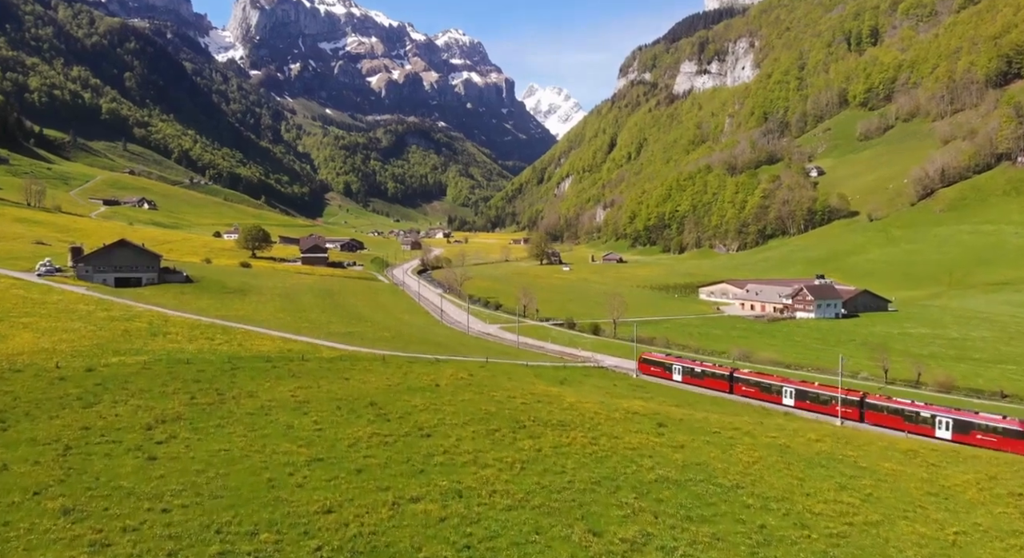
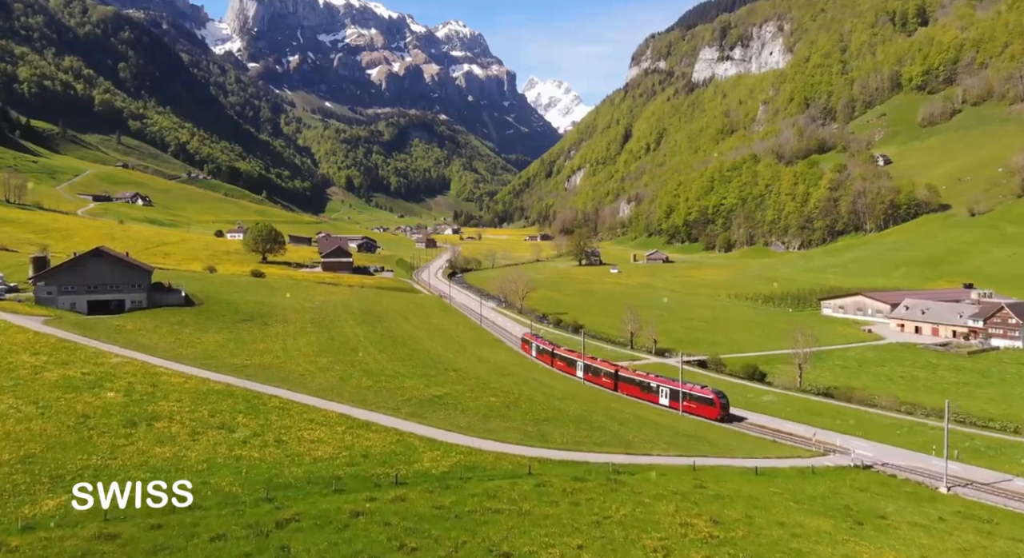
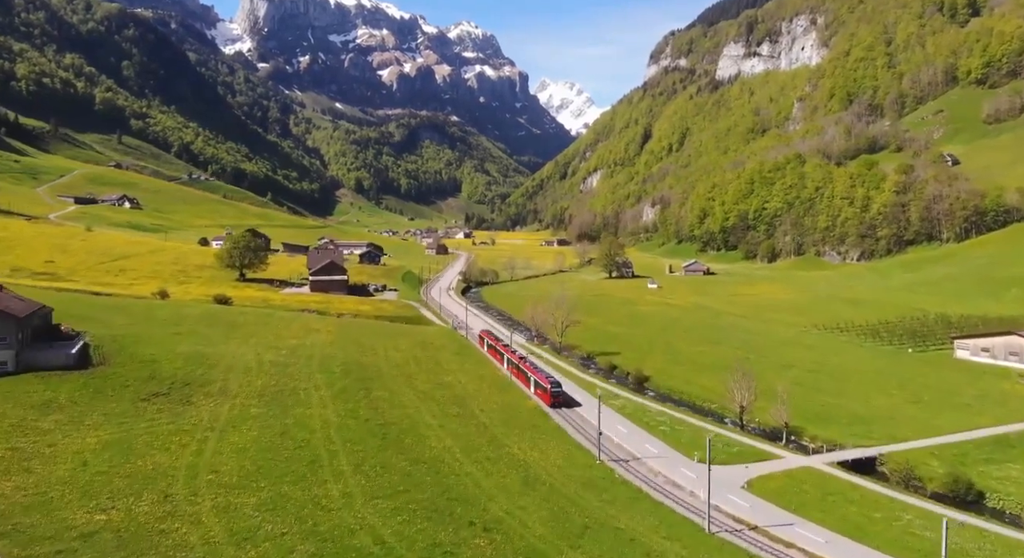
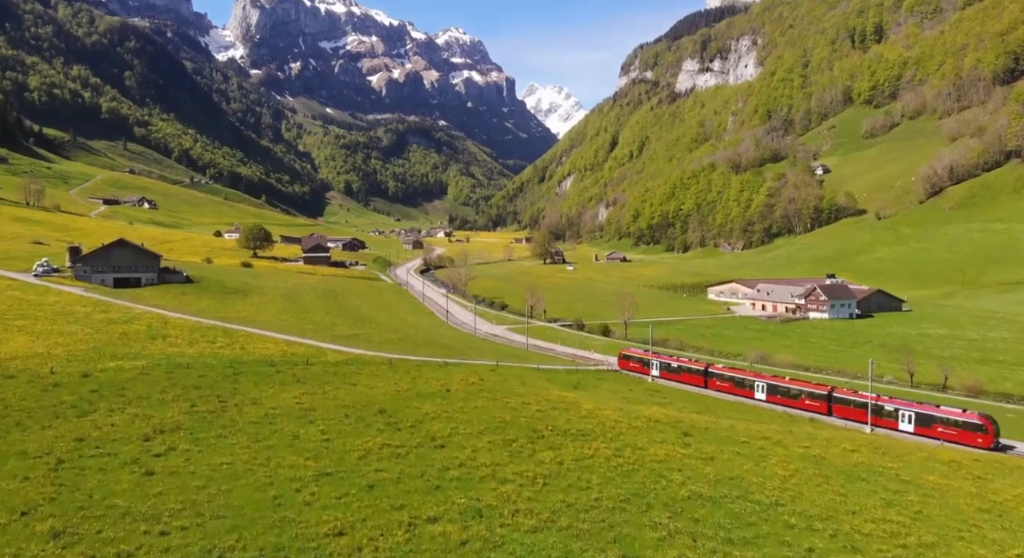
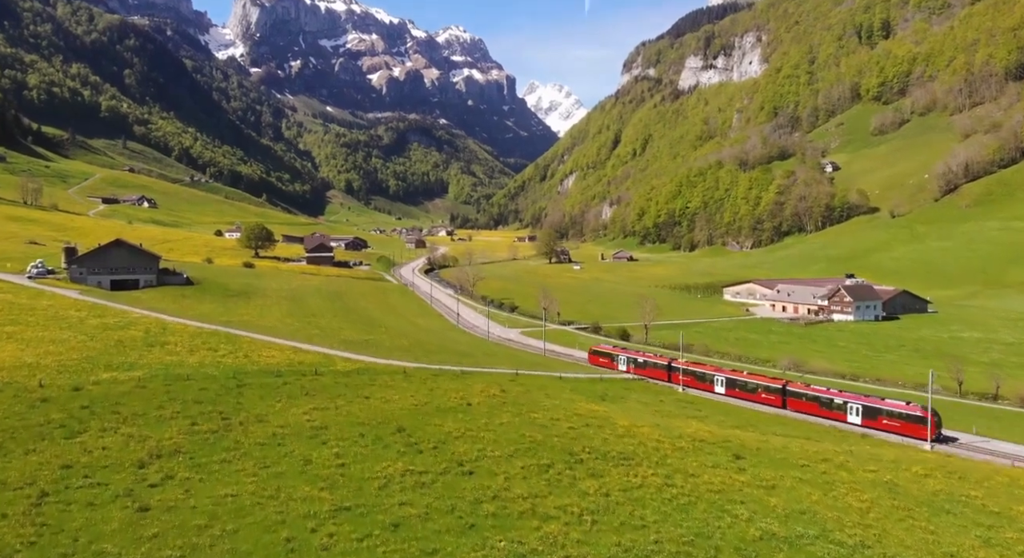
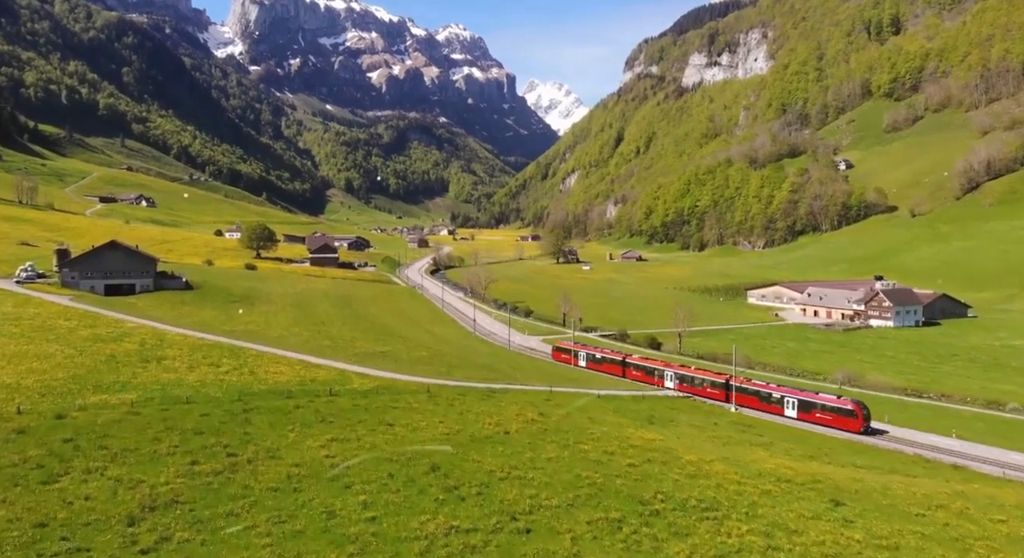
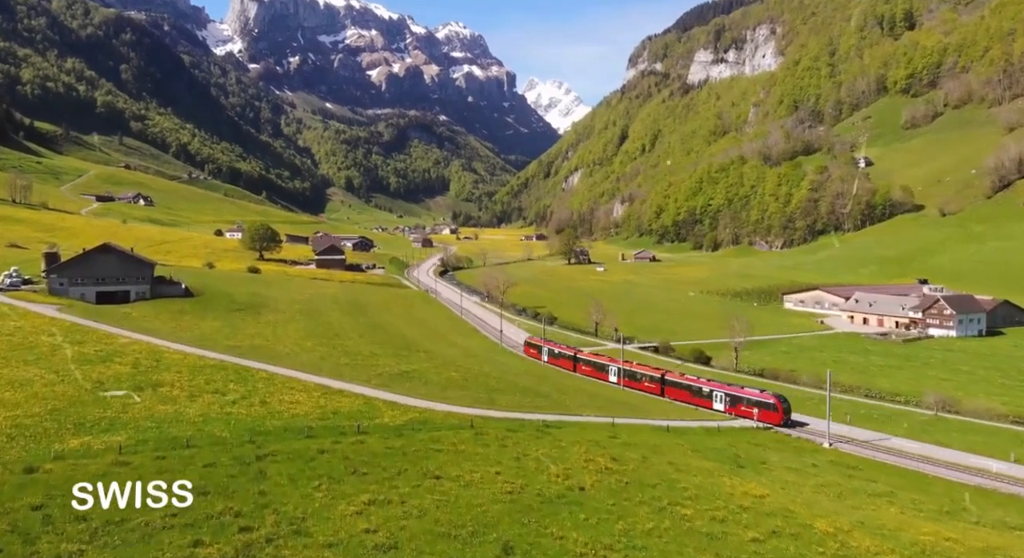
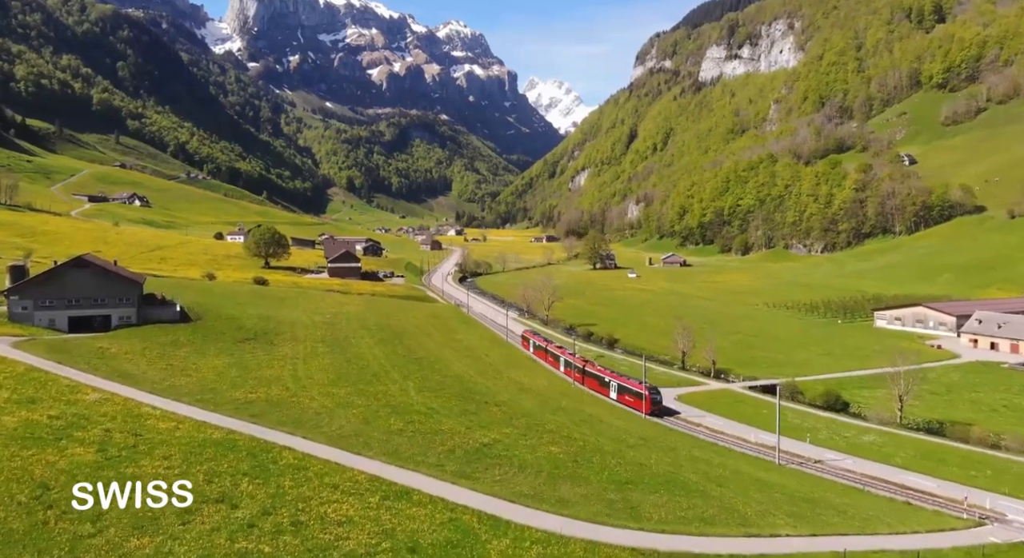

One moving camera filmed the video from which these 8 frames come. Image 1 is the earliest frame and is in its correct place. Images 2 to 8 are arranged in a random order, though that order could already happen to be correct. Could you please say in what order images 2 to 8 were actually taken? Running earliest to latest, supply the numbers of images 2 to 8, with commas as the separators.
4, 5, 6, 7, 2, 8, 3
